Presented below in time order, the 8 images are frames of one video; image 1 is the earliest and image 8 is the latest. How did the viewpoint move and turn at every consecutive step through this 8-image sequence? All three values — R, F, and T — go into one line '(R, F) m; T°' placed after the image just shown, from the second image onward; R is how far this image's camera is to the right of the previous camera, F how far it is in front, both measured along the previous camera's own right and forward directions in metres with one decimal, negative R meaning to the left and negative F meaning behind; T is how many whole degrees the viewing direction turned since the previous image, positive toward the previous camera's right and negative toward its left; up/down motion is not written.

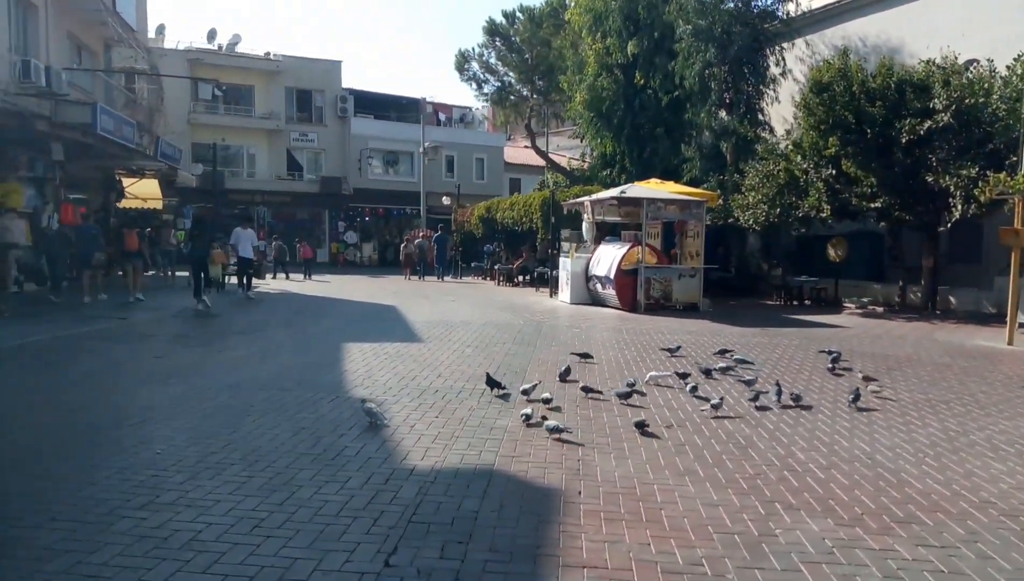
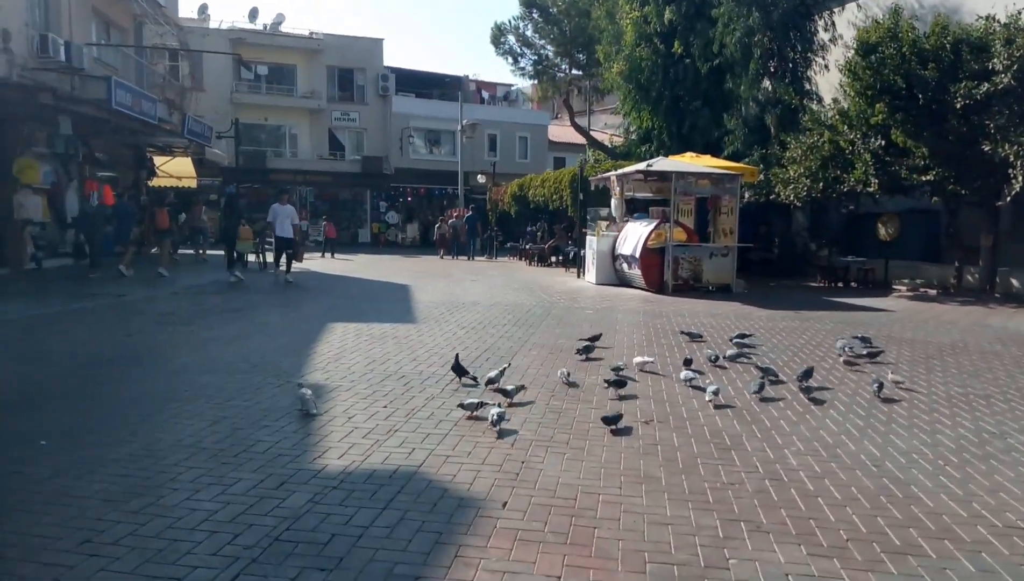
(+0.8, +0.9) m; -4°
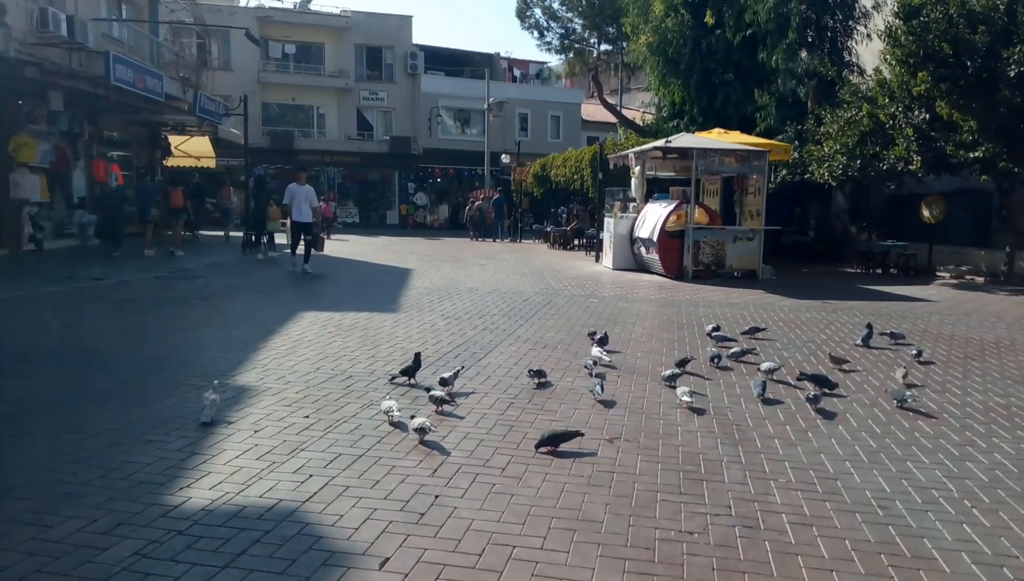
(+0.7, +1.1) m; -3°
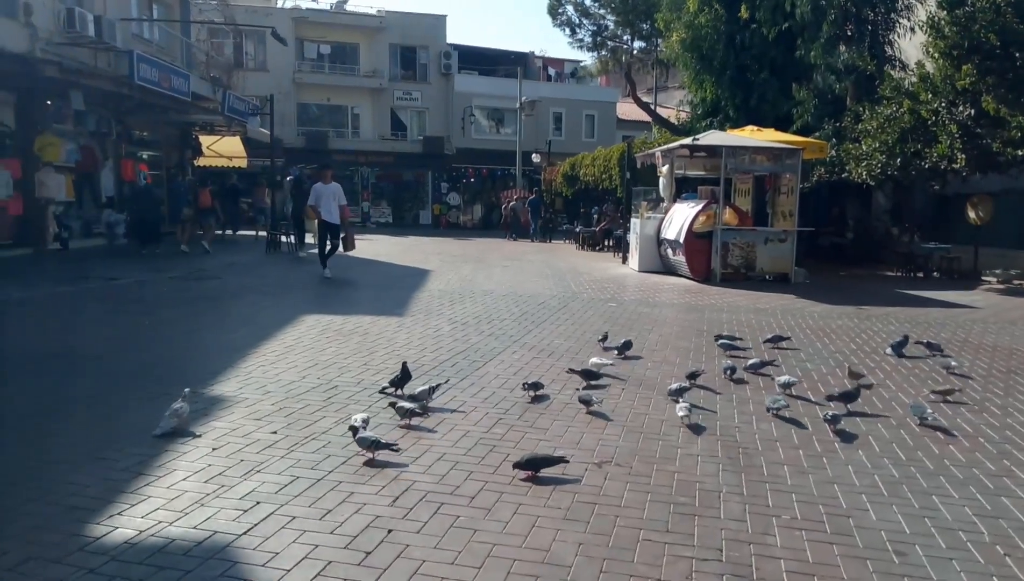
(+0.4, +0.5) m; -3°
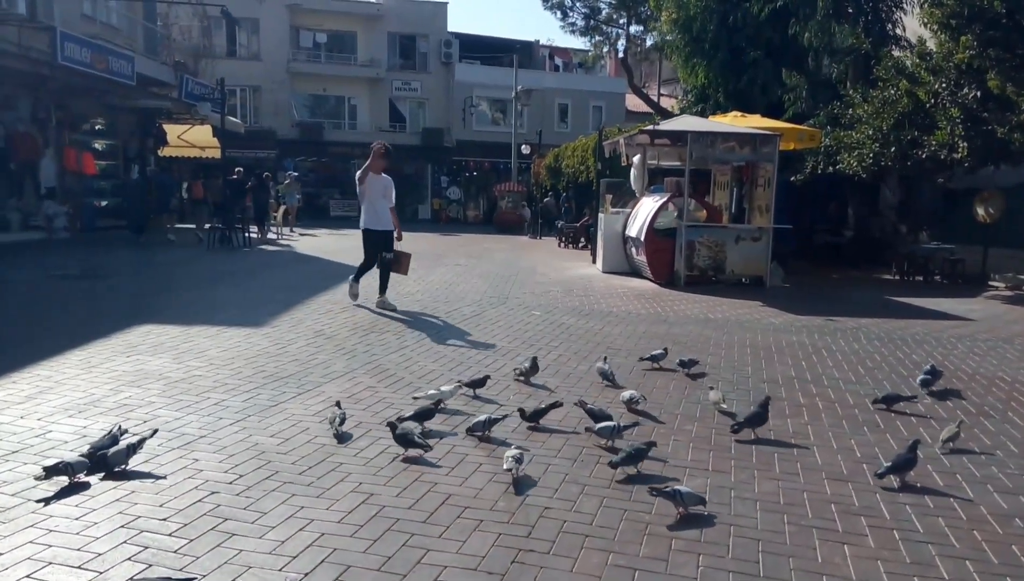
(+1.7, +1.8) m; -2°
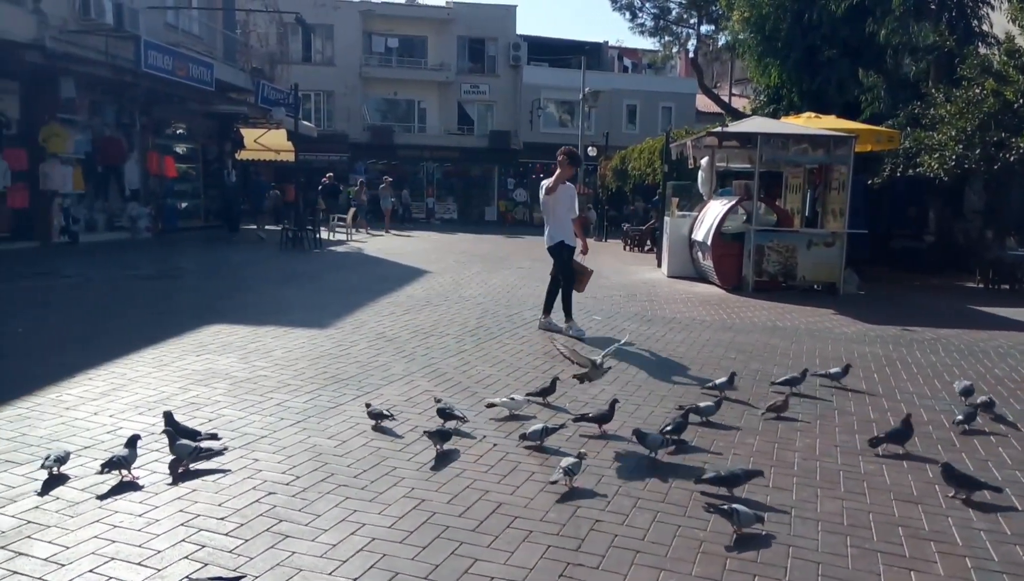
(+0.1, 0.0) m; -5°
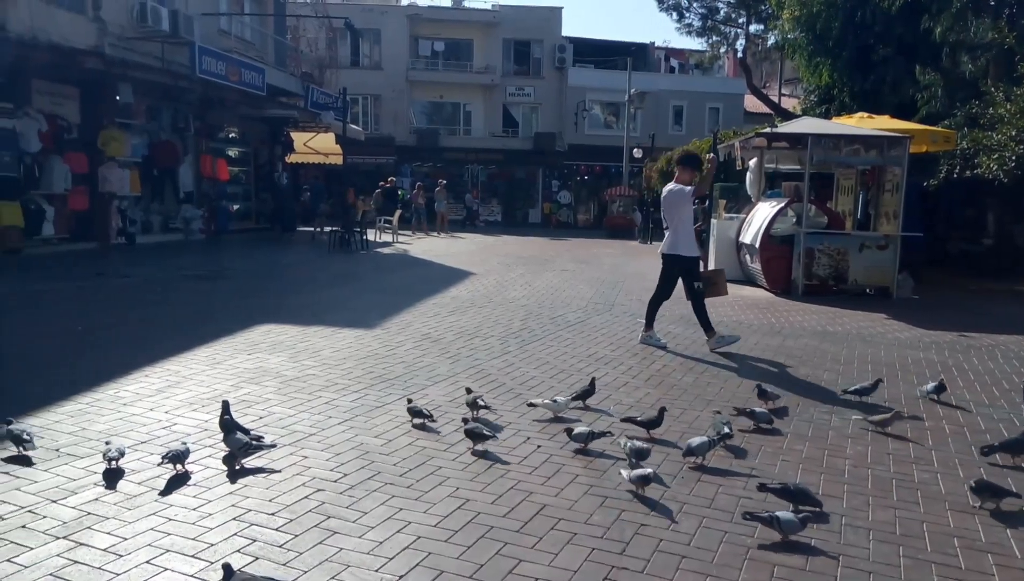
(0.0, 0.0) m; -3°
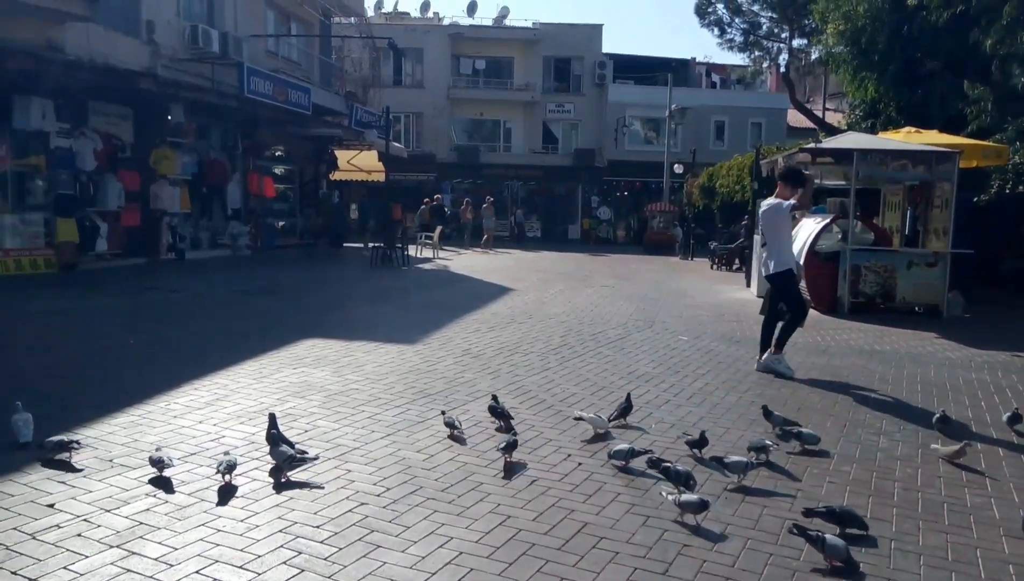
(0.0, 0.0) m; -3°
